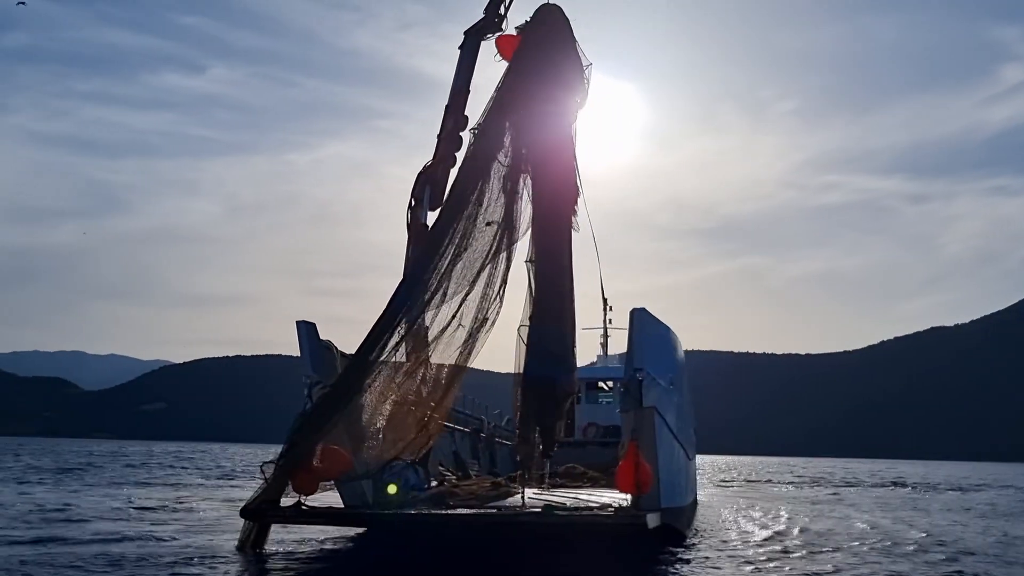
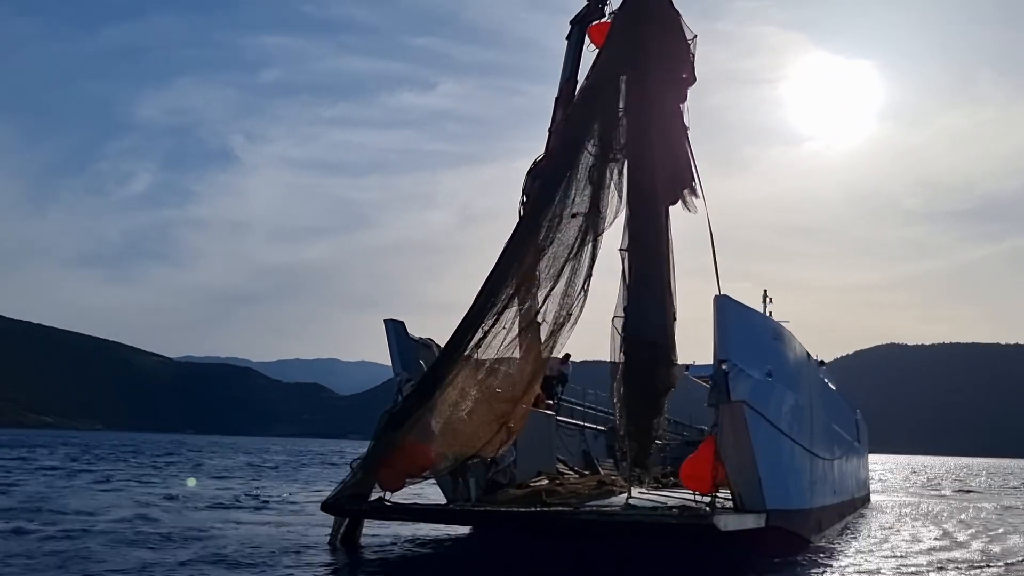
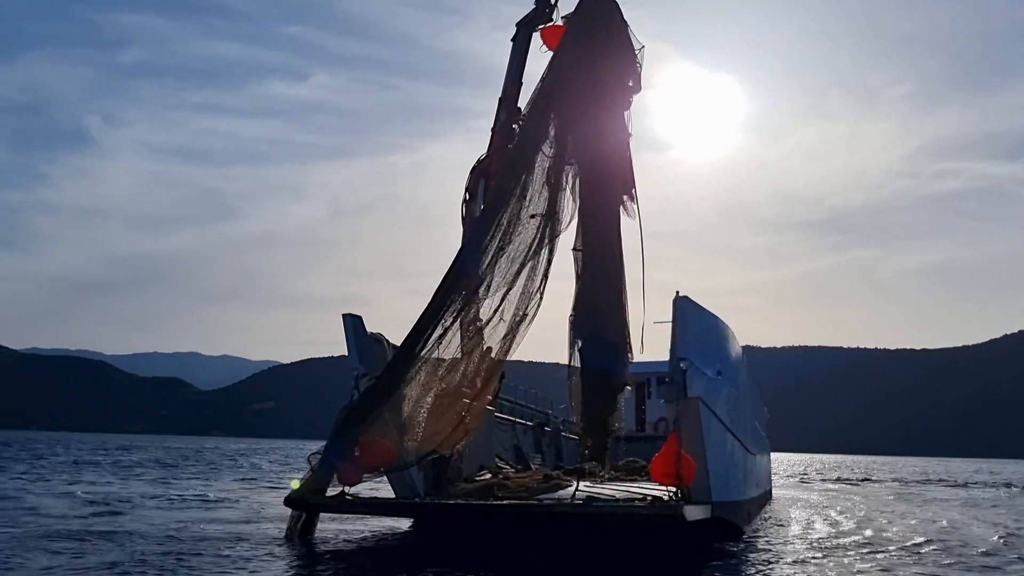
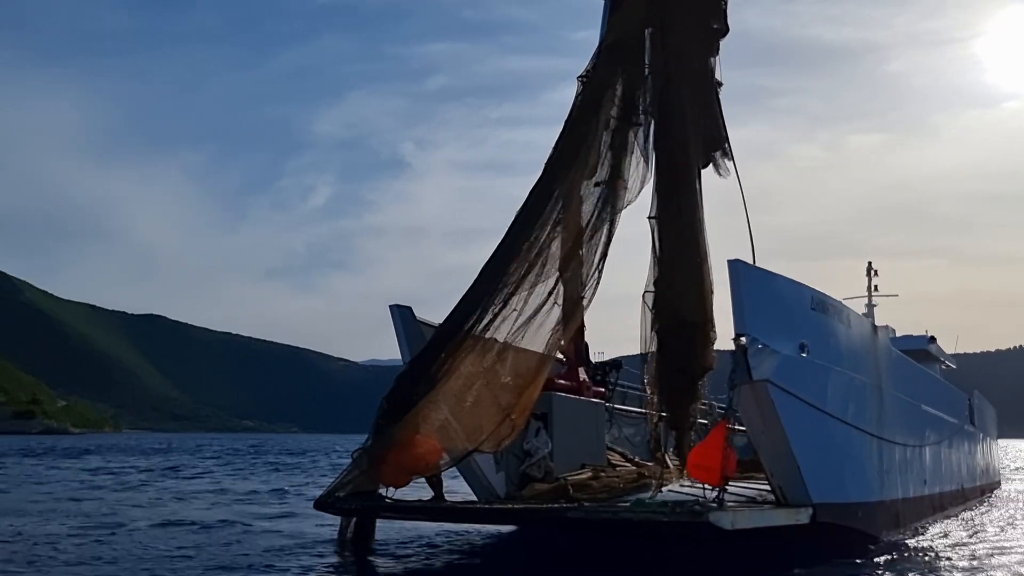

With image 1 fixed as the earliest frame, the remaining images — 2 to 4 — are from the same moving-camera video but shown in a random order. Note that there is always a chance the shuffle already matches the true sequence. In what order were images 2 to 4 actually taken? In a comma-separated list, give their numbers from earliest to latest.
3, 2, 4
